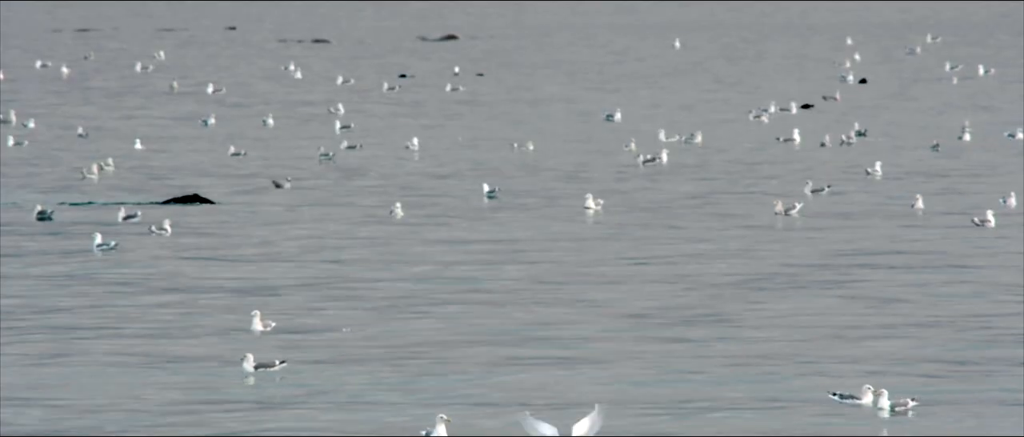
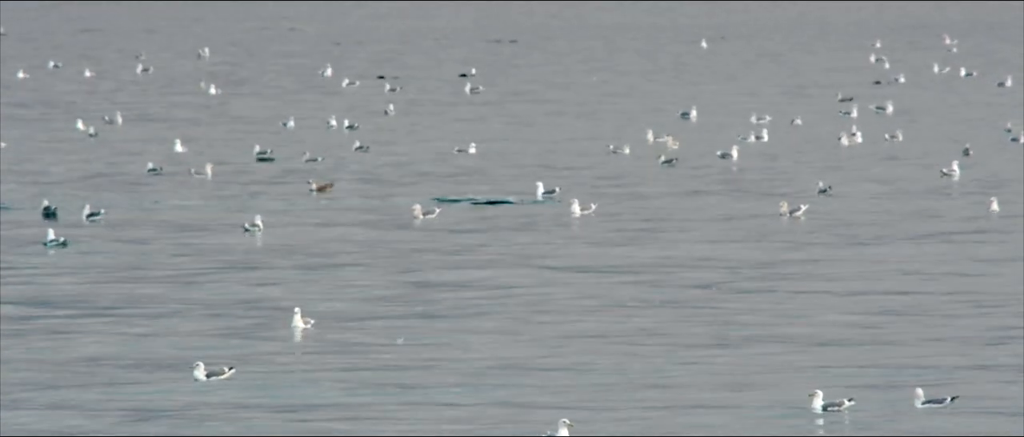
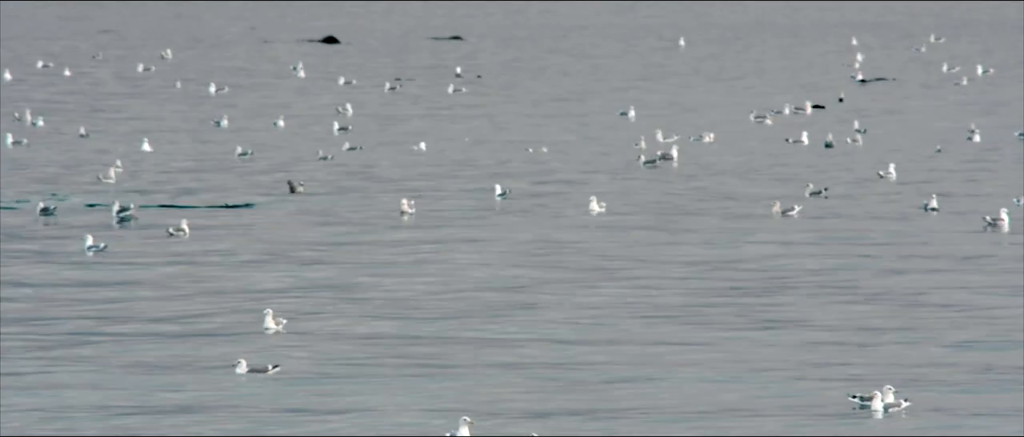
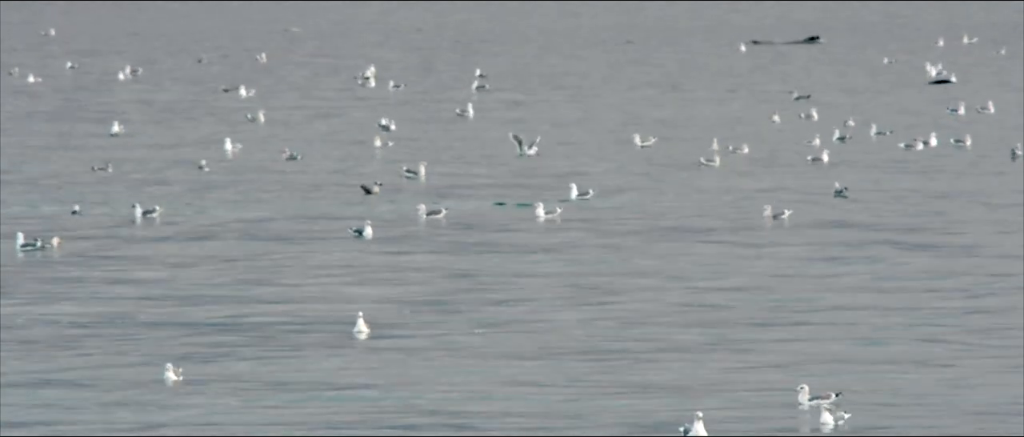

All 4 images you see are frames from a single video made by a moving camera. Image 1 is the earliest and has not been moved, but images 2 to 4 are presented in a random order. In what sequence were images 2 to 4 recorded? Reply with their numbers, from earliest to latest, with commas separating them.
3, 2, 4
